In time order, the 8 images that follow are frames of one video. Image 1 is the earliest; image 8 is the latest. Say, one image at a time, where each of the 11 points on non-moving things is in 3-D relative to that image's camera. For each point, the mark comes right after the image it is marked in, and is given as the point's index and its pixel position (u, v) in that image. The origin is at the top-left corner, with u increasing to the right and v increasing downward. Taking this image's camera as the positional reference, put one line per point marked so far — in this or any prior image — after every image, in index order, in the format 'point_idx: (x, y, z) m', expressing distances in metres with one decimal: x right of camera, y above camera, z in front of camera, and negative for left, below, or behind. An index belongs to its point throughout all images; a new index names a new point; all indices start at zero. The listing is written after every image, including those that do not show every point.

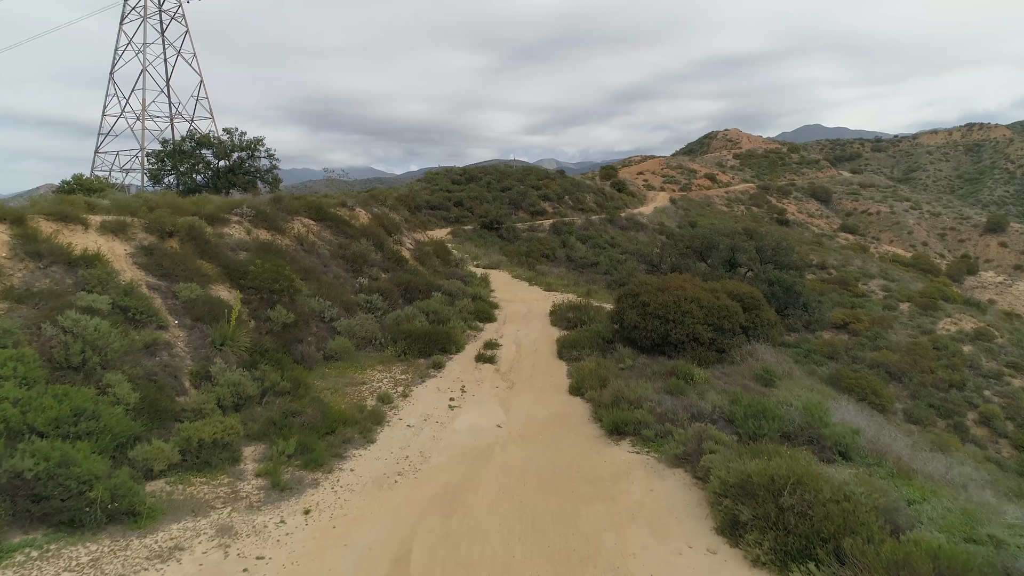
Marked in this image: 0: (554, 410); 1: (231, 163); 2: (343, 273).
0: (+0.4, -1.1, +6.7) m
1: (-7.6, +3.4, +19.3) m
2: (-2.4, +0.2, +10.0) m
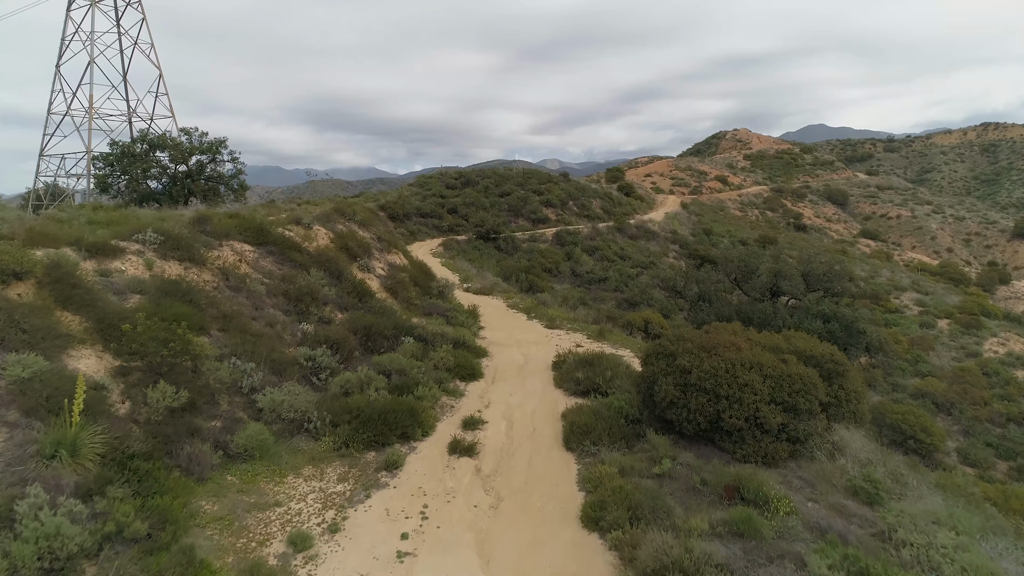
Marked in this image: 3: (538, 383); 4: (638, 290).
0: (+0.3, -1.7, +4.3) m
1: (-7.6, +2.8, +16.9) m
2: (-2.5, -0.3, +7.6) m
3: (+0.3, -1.0, +7.7) m
4: (+3.5, -0.1, +19.7) m
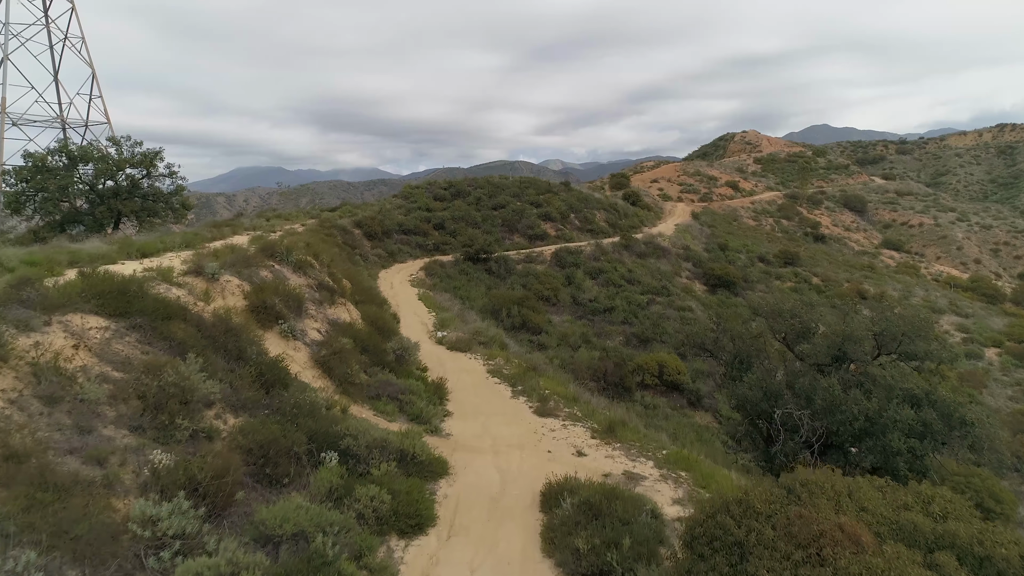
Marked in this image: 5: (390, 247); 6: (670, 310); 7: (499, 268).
0: (0.0, -2.4, +1.6) m
1: (-7.8, +2.1, +14.3) m
2: (-2.7, -1.1, +5.0) m
3: (0.0, -1.8, +5.1) m
4: (+3.3, -0.8, +17.0) m
5: (-3.3, +1.1, +19.6) m
6: (+4.0, -0.5, +18.0) m
7: (-0.4, +0.5, +19.2) m
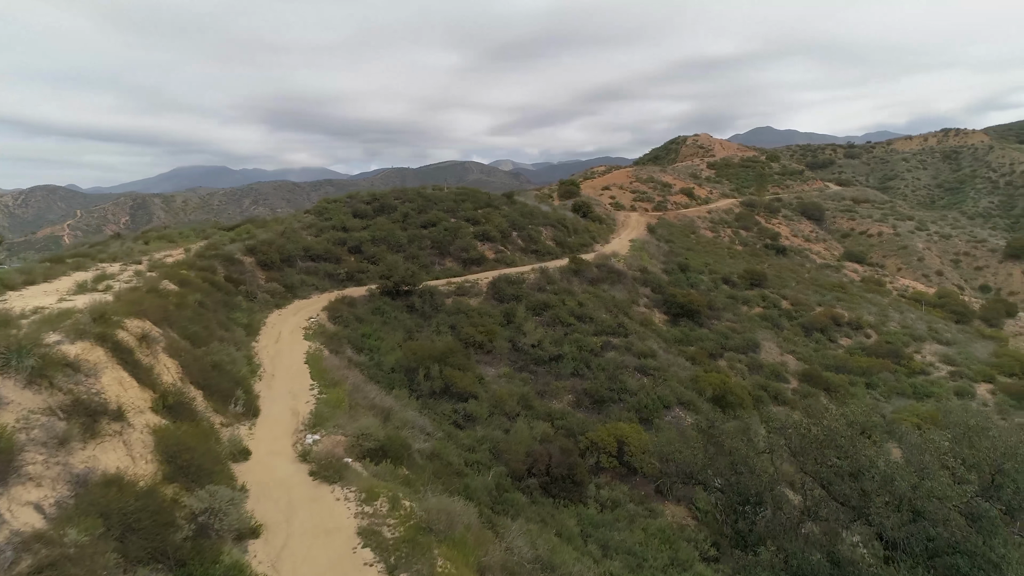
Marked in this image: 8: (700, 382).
0: (-0.4, -3.3, -1.6) m
1: (-9.1, +1.1, +10.5) m
2: (-3.3, -2.0, +1.5) m
3: (-0.6, -2.7, +1.8) m
4: (+1.8, -1.7, +13.9) m
5: (-5.0, +0.2, +16.0) m
6: (+2.4, -1.4, +15.0) m
7: (-2.0, -0.4, +15.9) m
8: (+3.8, -1.9, +14.6) m
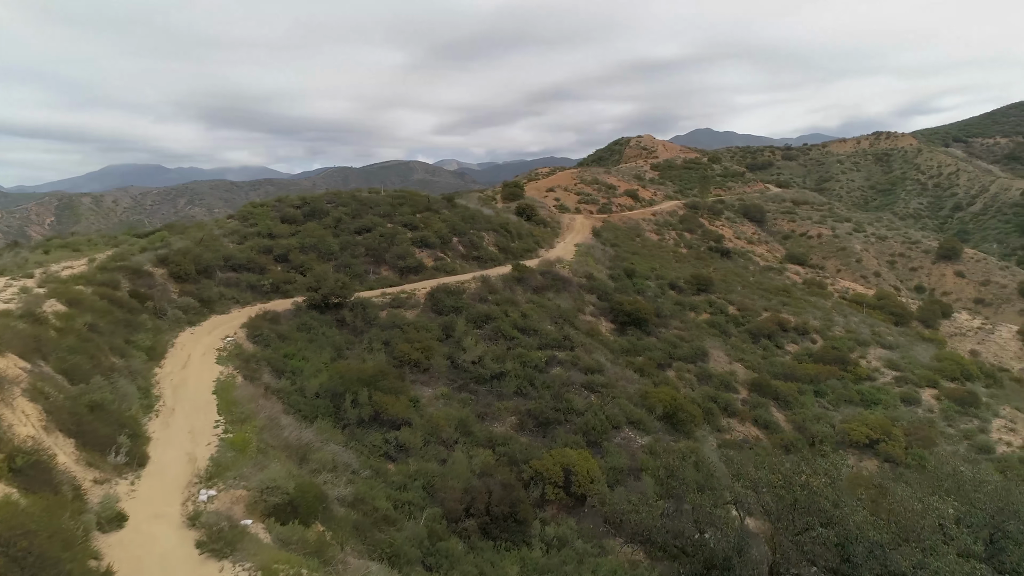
0: (-0.3, -3.5, -2.7) m
1: (-10.0, +0.8, +8.8) m
2: (-3.5, -2.2, +0.3) m
3: (-0.8, -2.9, +0.8) m
4: (+0.7, -1.9, +13.0) m
5: (-6.2, -0.1, +14.6) m
6: (+1.2, -1.6, +14.1) m
7: (-3.2, -0.6, +14.7) m
8: (+2.7, -2.1, +13.9) m
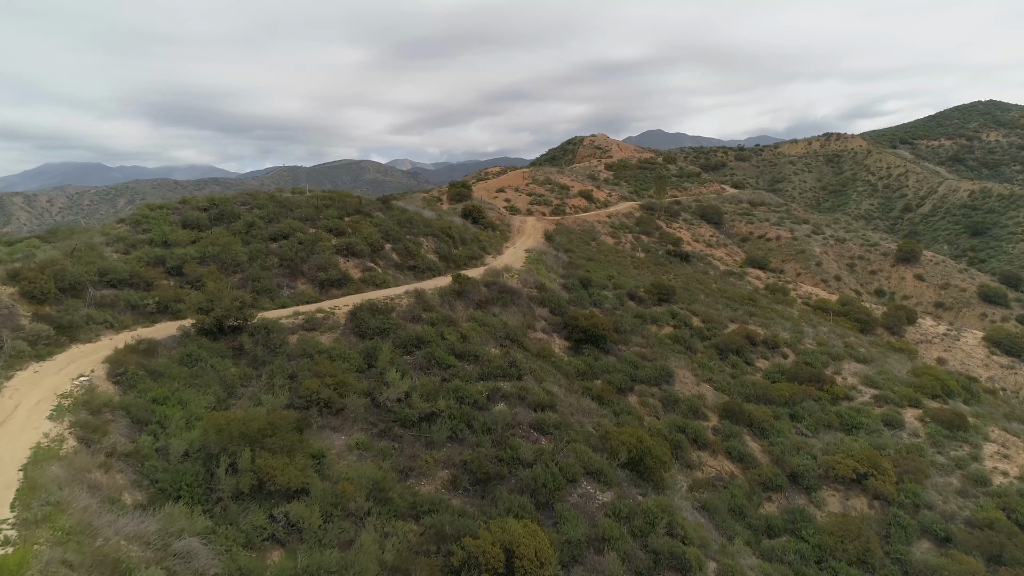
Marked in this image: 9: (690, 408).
0: (-0.3, -3.9, -5.0) m
1: (-10.7, +0.4, +5.8) m
2: (-3.7, -2.6, -2.3) m
3: (-1.0, -3.2, -1.6) m
4: (-0.3, -2.2, +10.7) m
5: (-7.3, -0.5, +11.8) m
6: (+0.2, -2.0, +11.8) m
7: (-4.3, -1.0, +12.1) m
8: (+1.6, -2.5, +11.7) m
9: (+3.9, -2.6, +15.8) m
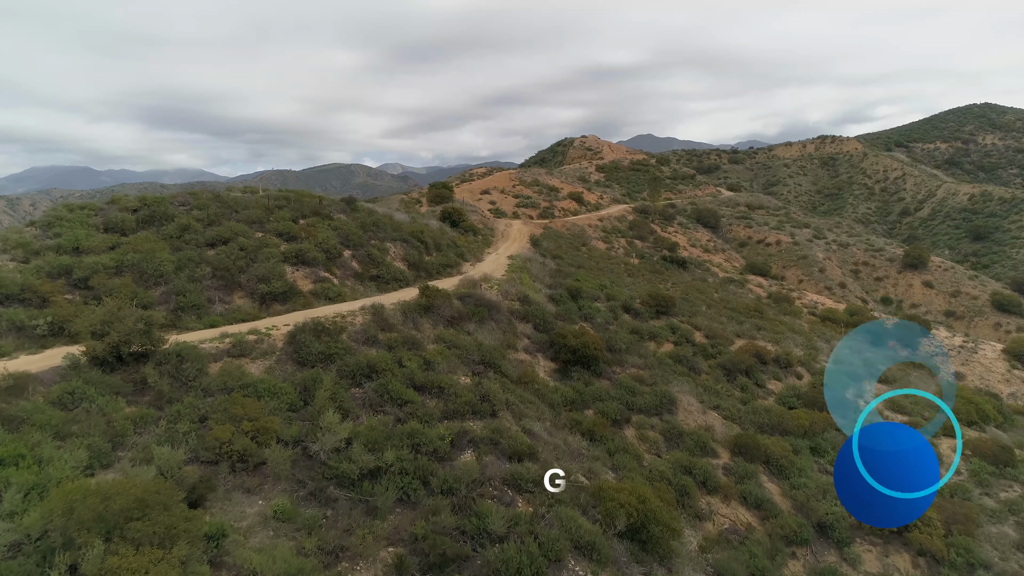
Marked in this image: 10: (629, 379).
0: (-0.5, -4.0, -7.4) m
1: (-11.0, +0.2, +3.3) m
2: (-3.9, -2.8, -4.7) m
3: (-1.2, -3.4, -4.0) m
4: (-0.7, -2.5, +8.4) m
5: (-7.7, -0.7, +9.4) m
6: (-0.2, -2.2, +9.5) m
7: (-4.7, -1.2, +9.7) m
8: (+1.2, -2.7, +9.3) m
9: (+3.5, -2.9, +13.5) m
10: (+2.5, -1.9, +15.1) m
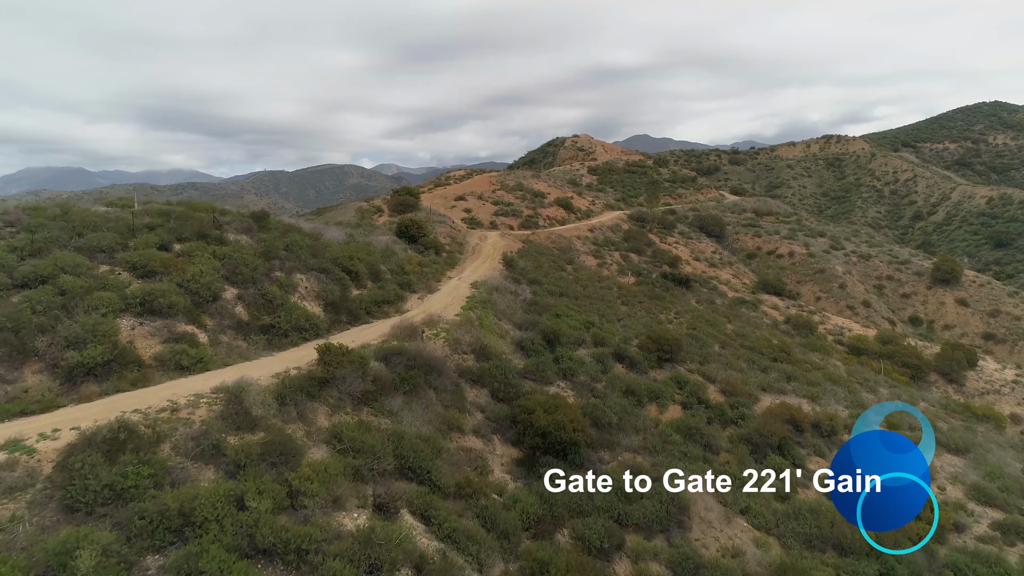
0: (-1.2, -4.9, -11.8) m
1: (-11.8, -0.6, -1.1) m
2: (-4.6, -3.6, -9.1) m
3: (-2.0, -4.2, -8.4) m
4: (-1.5, -3.3, +4.0) m
5: (-8.5, -1.6, +5.0) m
6: (-1.0, -3.0, +5.1) m
7: (-5.5, -2.1, +5.3) m
8: (+0.4, -3.5, +5.0) m
9: (+2.7, -3.7, +9.1) m
10: (+1.6, -2.7, +10.8) m
